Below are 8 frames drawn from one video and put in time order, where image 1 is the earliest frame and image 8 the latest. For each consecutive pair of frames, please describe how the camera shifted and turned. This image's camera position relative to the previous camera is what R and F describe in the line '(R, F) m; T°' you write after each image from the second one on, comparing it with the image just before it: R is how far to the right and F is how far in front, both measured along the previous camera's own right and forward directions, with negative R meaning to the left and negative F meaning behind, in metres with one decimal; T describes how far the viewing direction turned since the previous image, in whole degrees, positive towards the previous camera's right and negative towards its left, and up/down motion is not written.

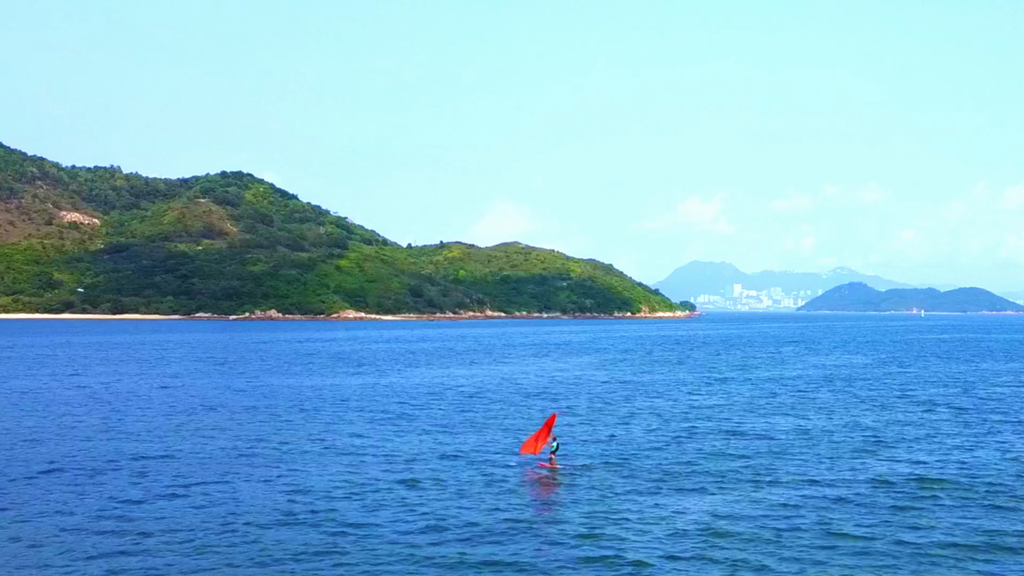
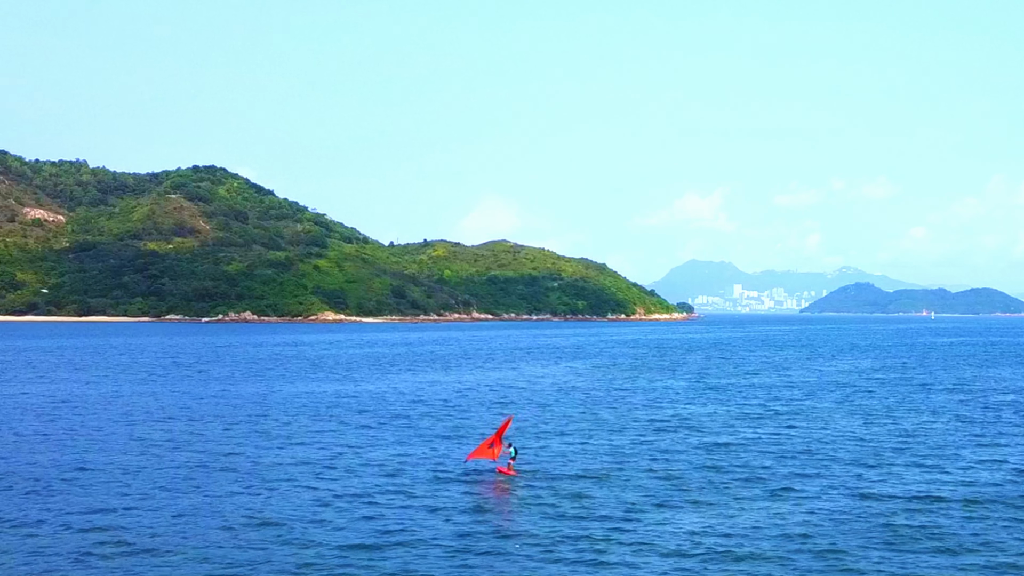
(+2.0, +5.9) m; 0°
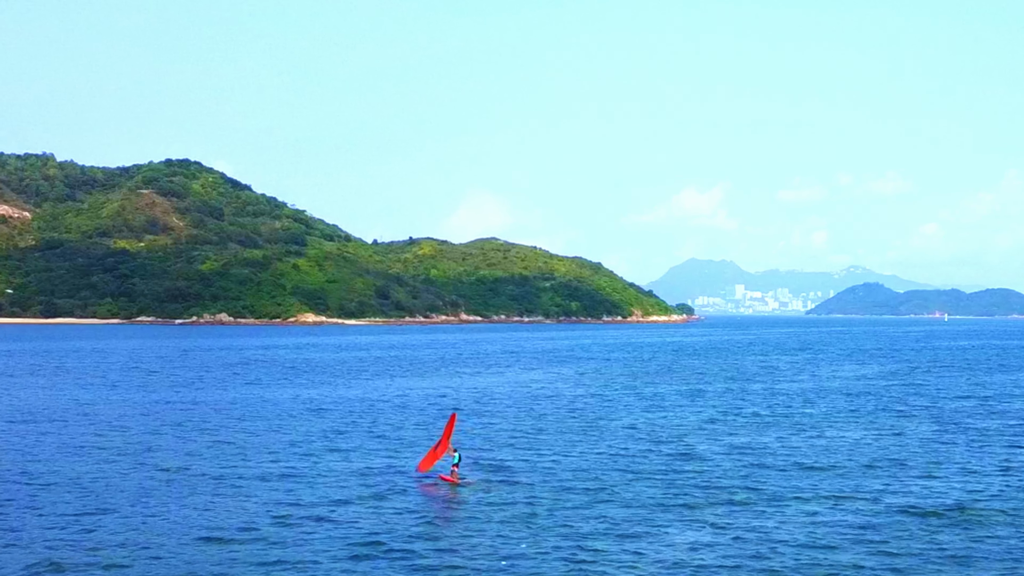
(+1.7, +5.7) m; 0°
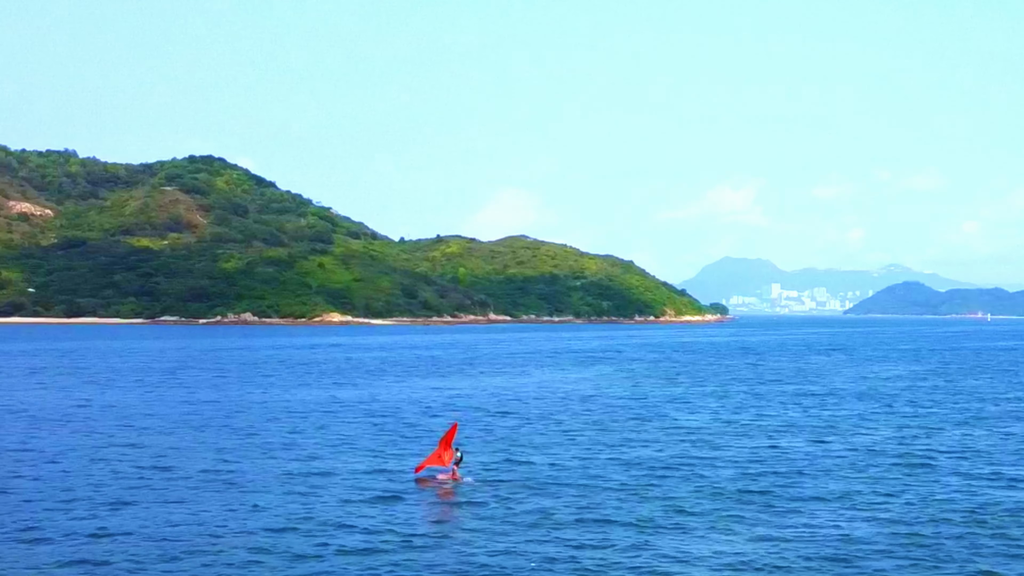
(-1.6, +2.4) m; -1°
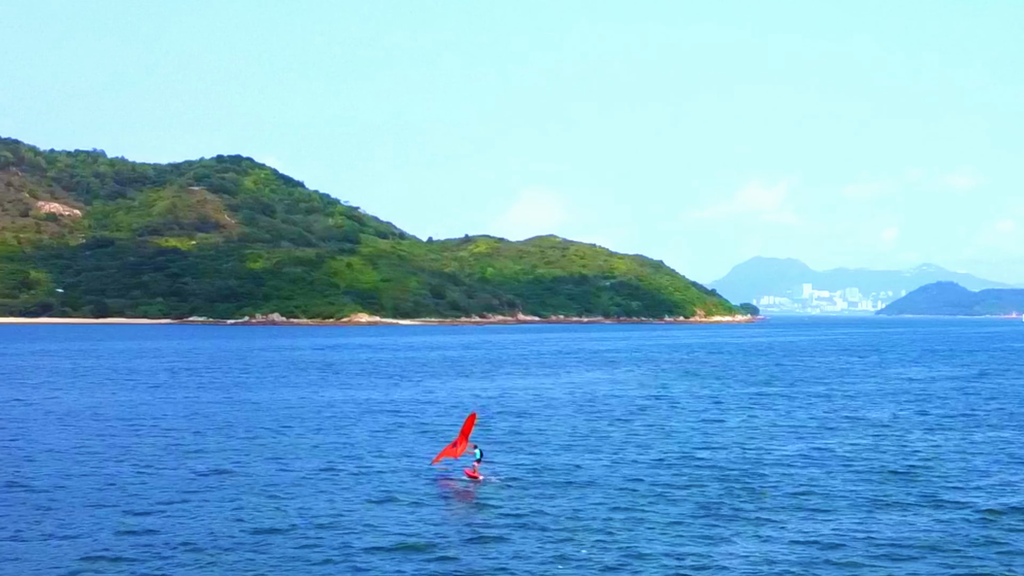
(-1.6, +0.8) m; -1°
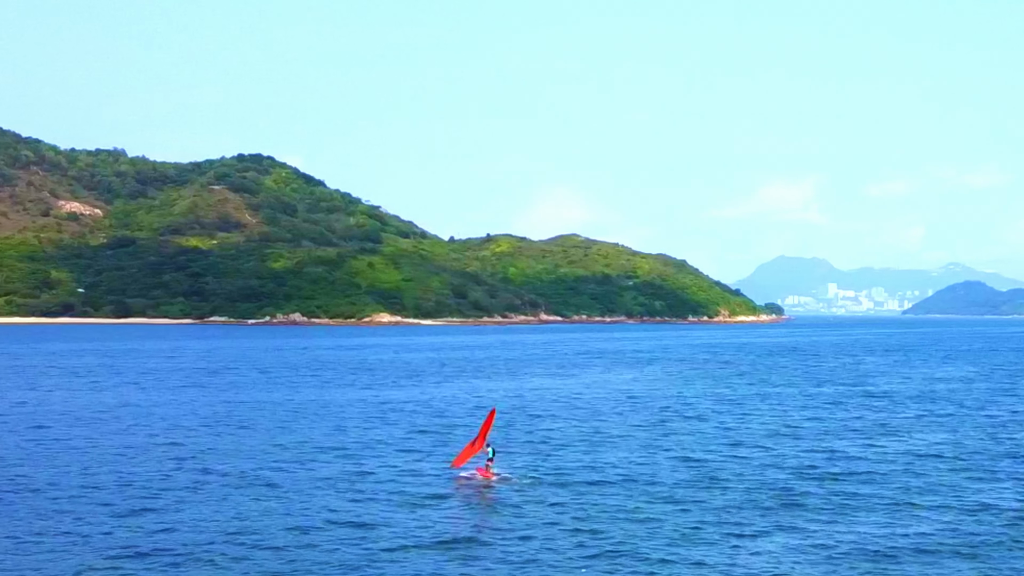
(-1.4, +0.8) m; -1°
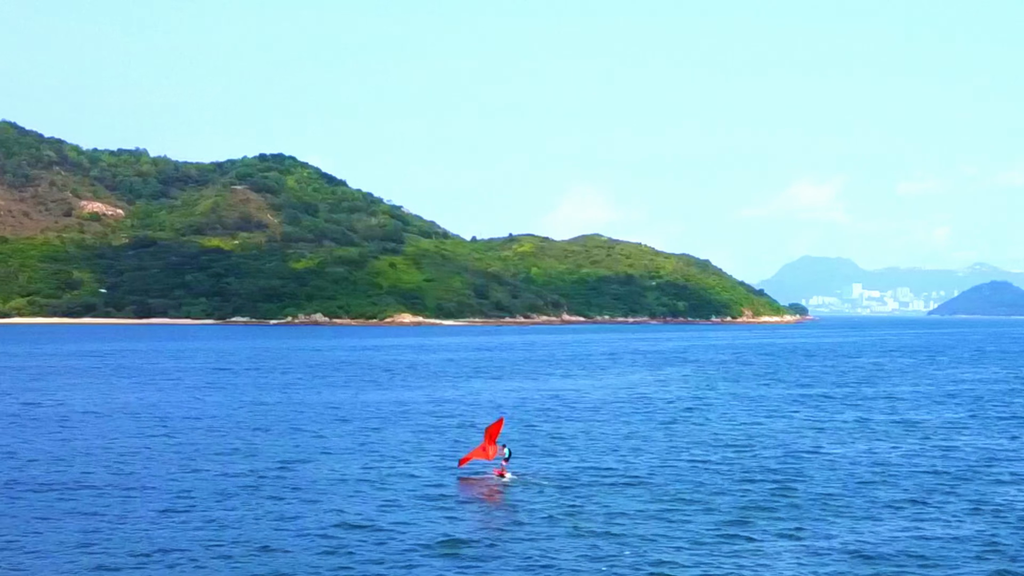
(-1.4, +0.5) m; -1°
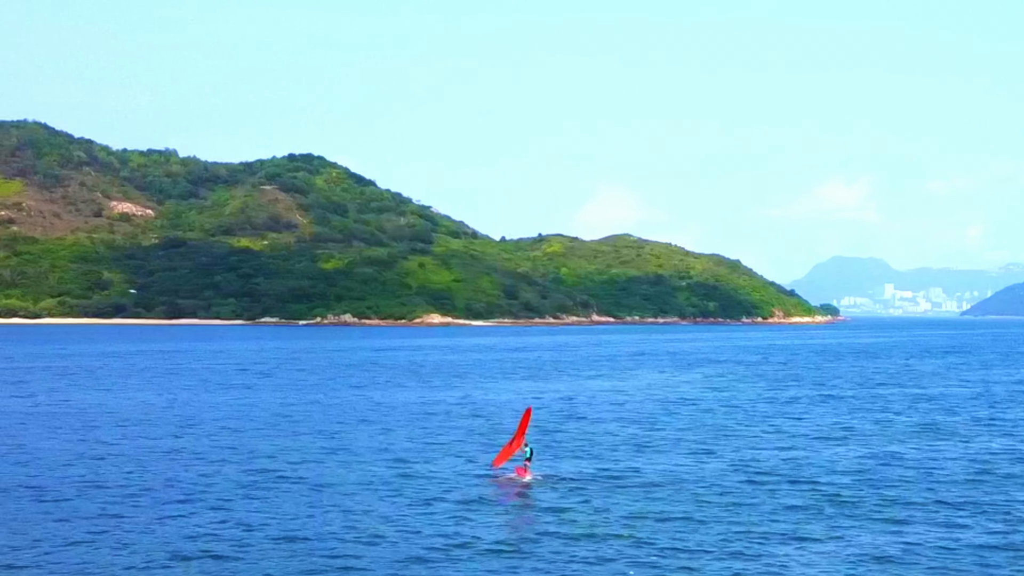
(-1.8, +0.4) m; -1°
